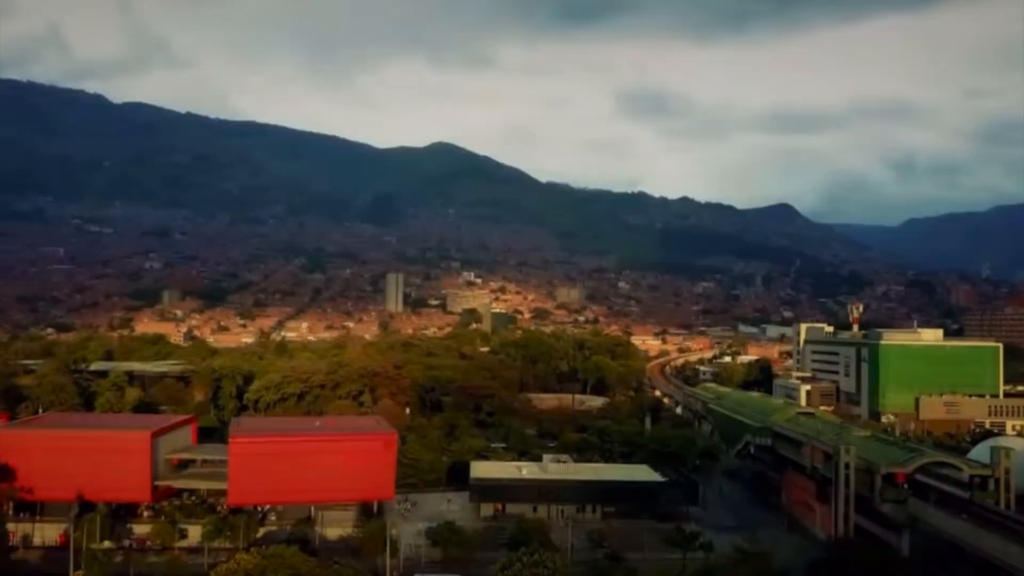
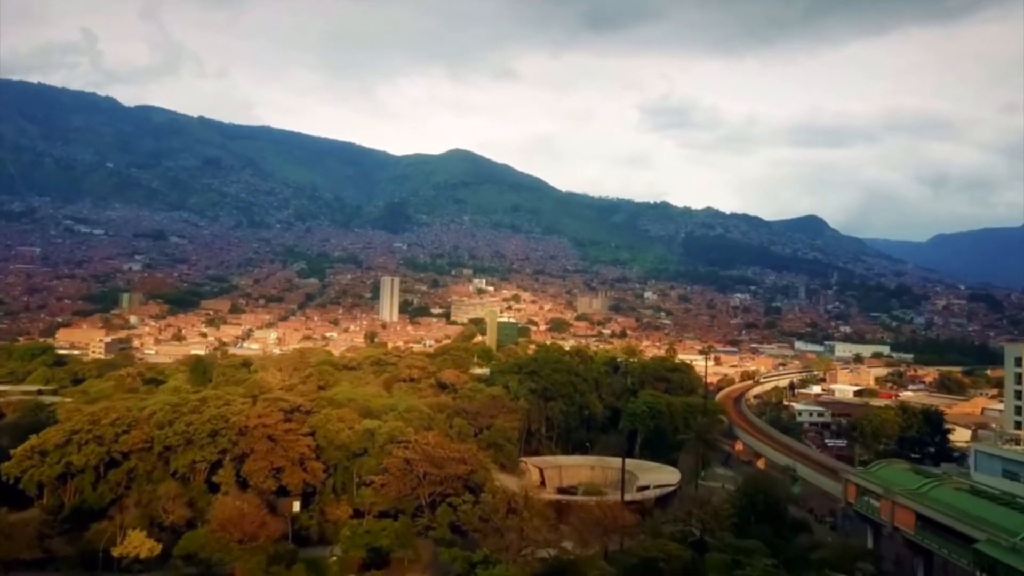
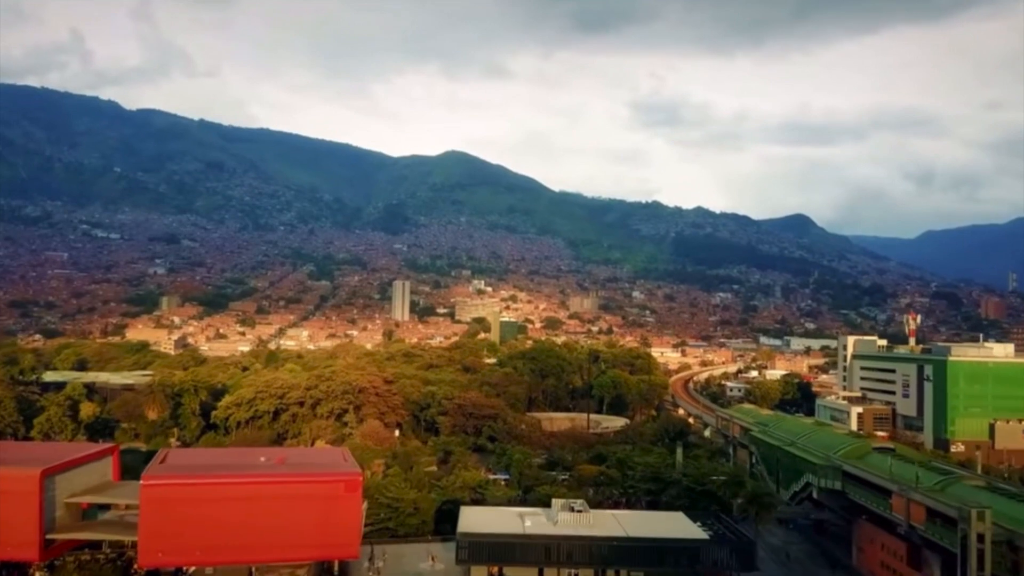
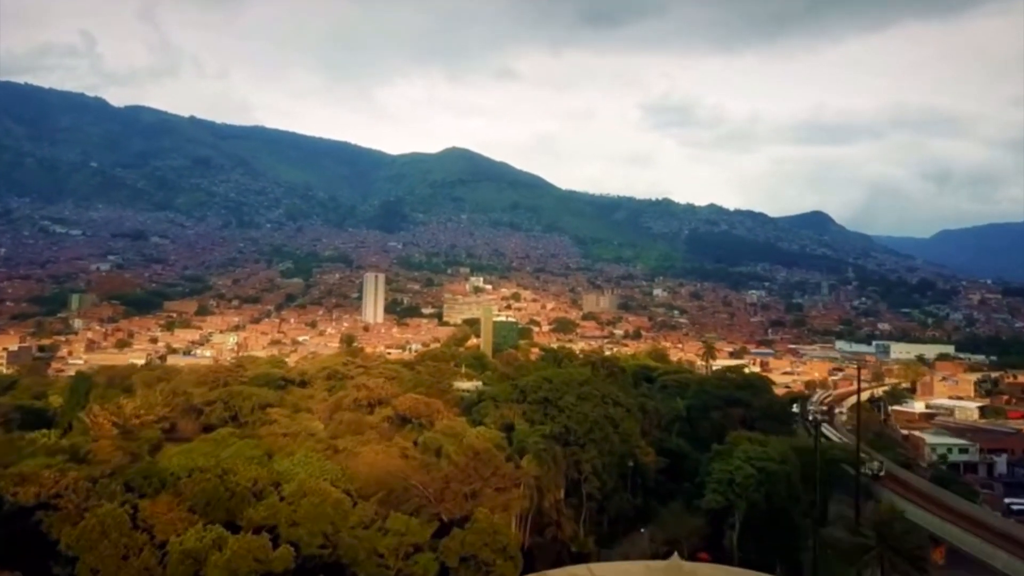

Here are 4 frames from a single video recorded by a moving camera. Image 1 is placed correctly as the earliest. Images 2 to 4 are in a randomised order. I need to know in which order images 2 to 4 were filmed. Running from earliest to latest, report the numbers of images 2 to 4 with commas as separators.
3, 2, 4
